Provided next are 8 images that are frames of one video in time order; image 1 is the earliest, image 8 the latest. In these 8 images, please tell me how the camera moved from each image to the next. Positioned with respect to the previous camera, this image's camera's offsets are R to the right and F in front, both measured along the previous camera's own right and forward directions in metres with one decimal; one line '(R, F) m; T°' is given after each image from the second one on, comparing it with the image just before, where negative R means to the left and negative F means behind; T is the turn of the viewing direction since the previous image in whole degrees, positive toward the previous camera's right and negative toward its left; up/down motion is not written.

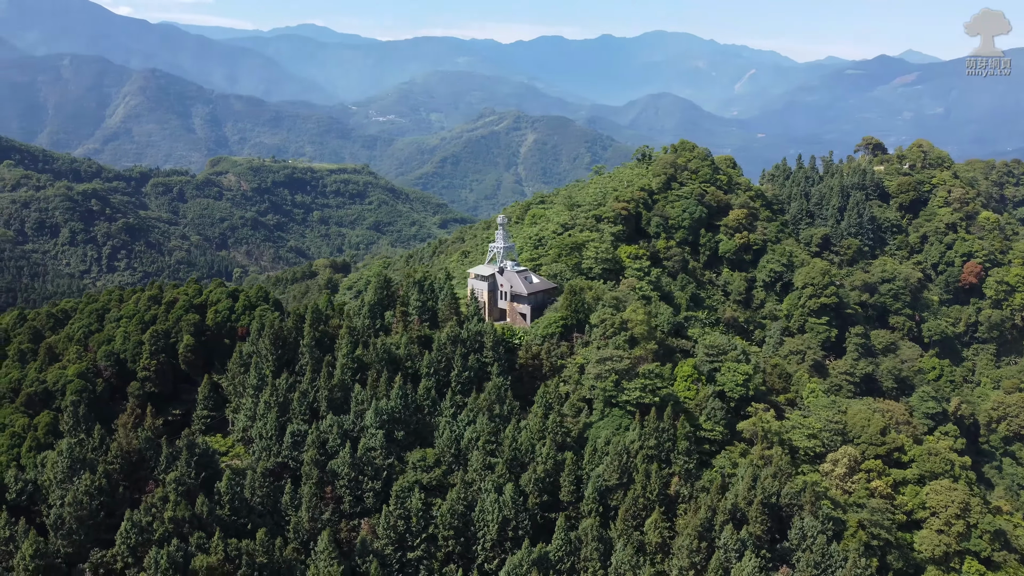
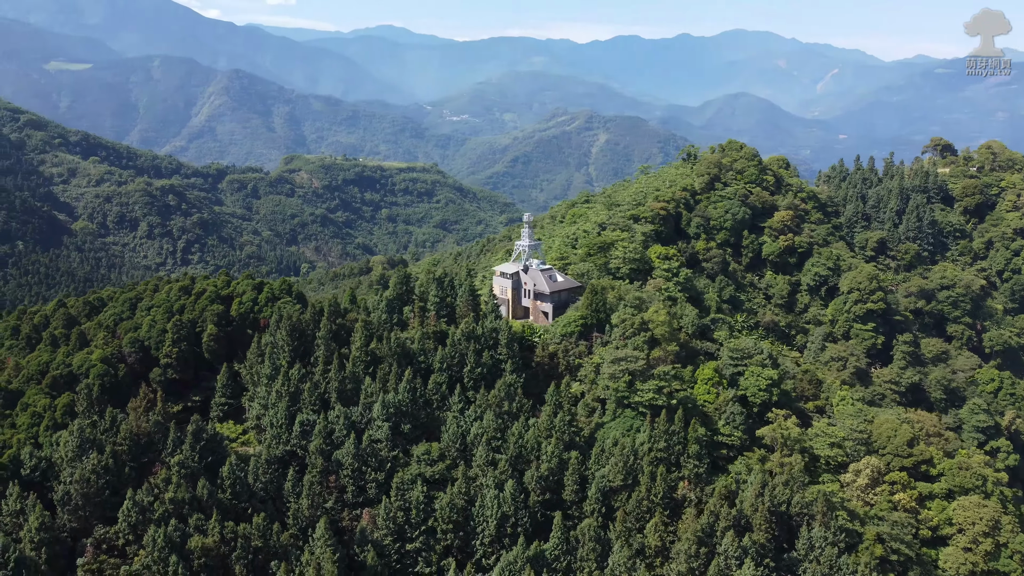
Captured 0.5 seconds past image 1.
(+3.2, +0.1) m; -5°
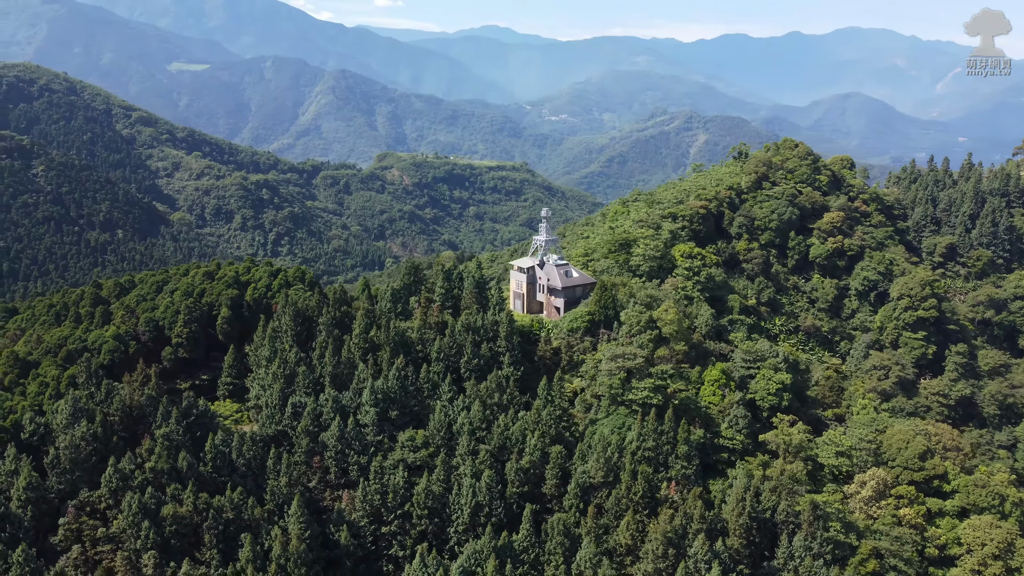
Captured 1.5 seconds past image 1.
(+5.5, +0.1) m; -7°
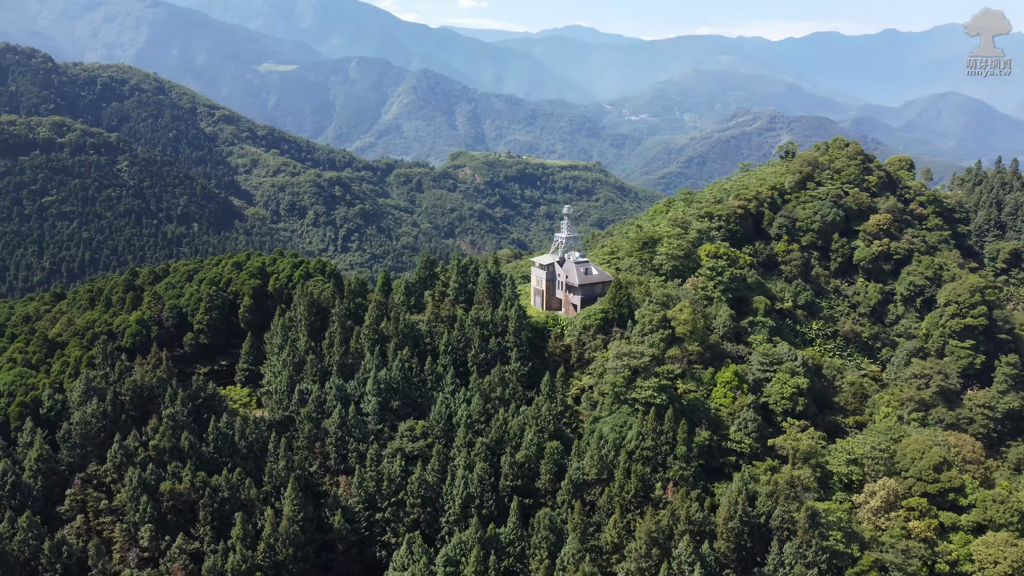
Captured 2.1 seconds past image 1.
(+3.9, -0.1) m; -5°
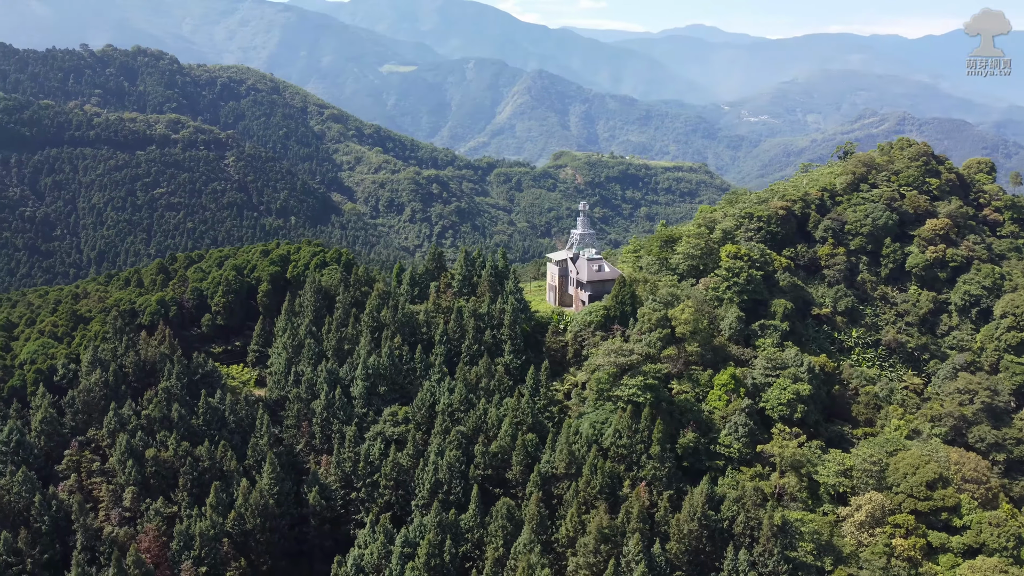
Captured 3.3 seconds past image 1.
(+6.8, -0.1) m; -8°
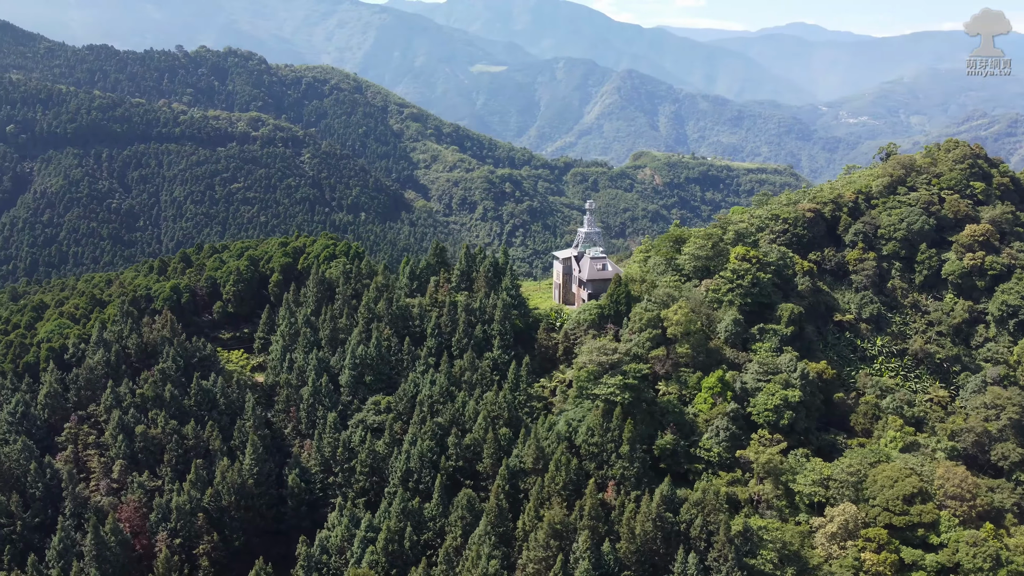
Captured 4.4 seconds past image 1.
(+5.7, -0.2) m; -6°
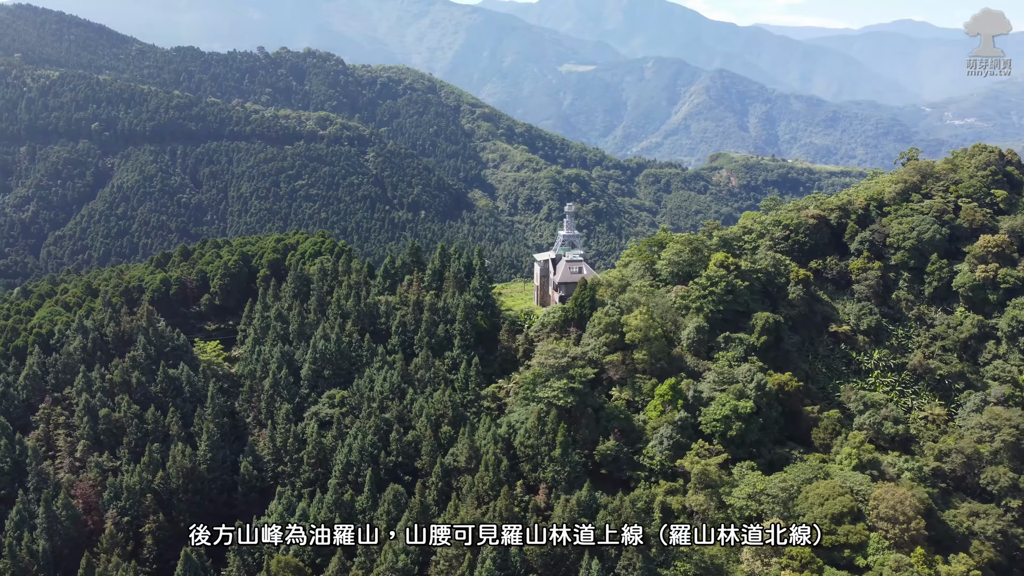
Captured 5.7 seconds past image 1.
(+7.4, 0.0) m; -6°
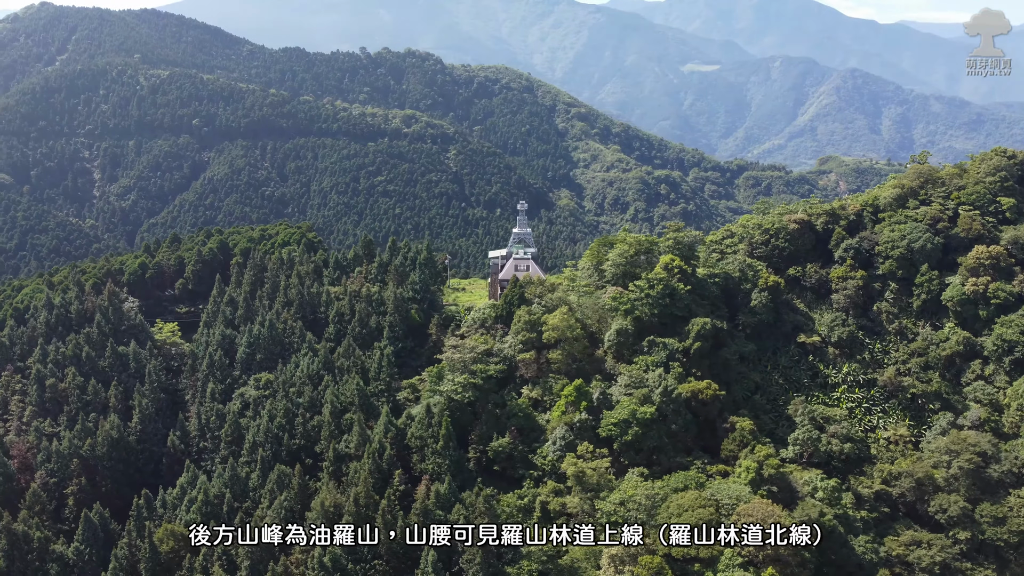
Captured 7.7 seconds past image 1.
(+11.4, +0.5) m; -8°
